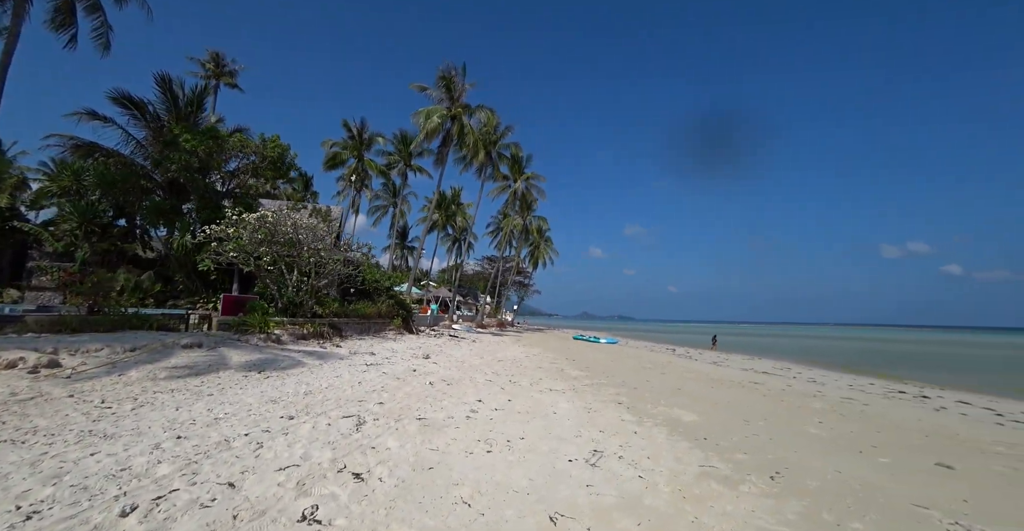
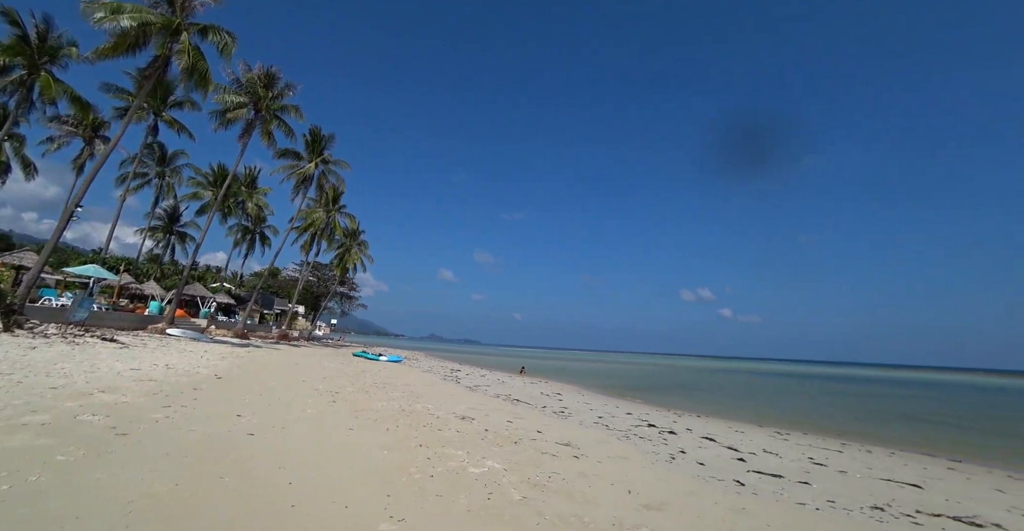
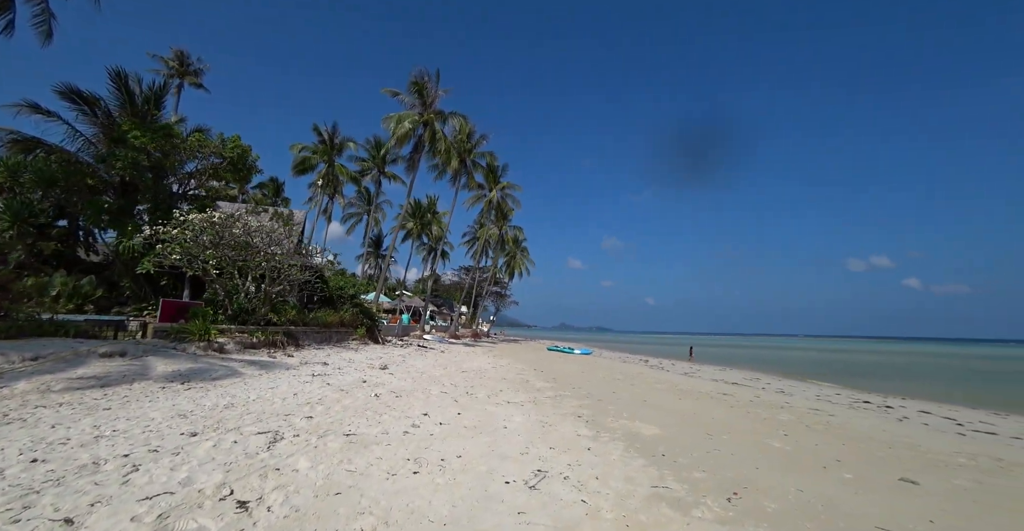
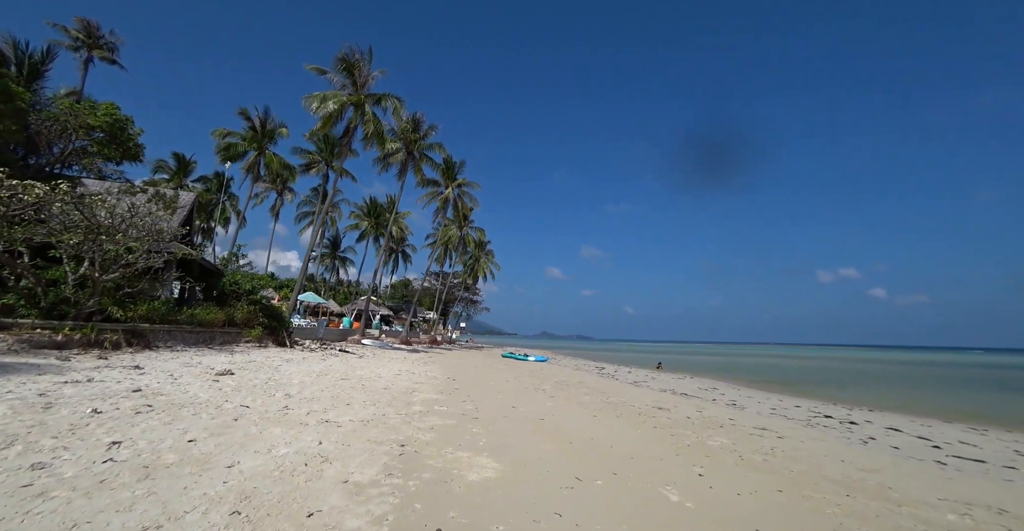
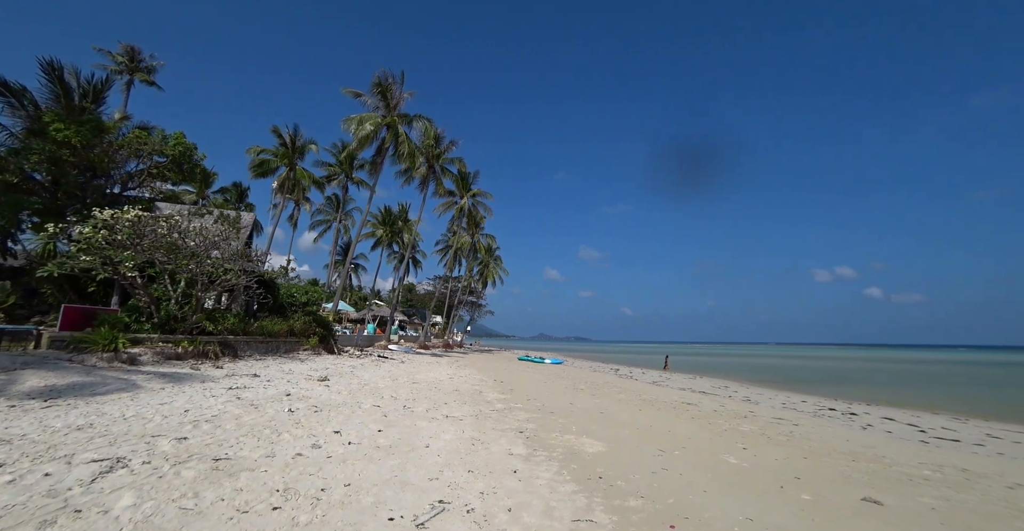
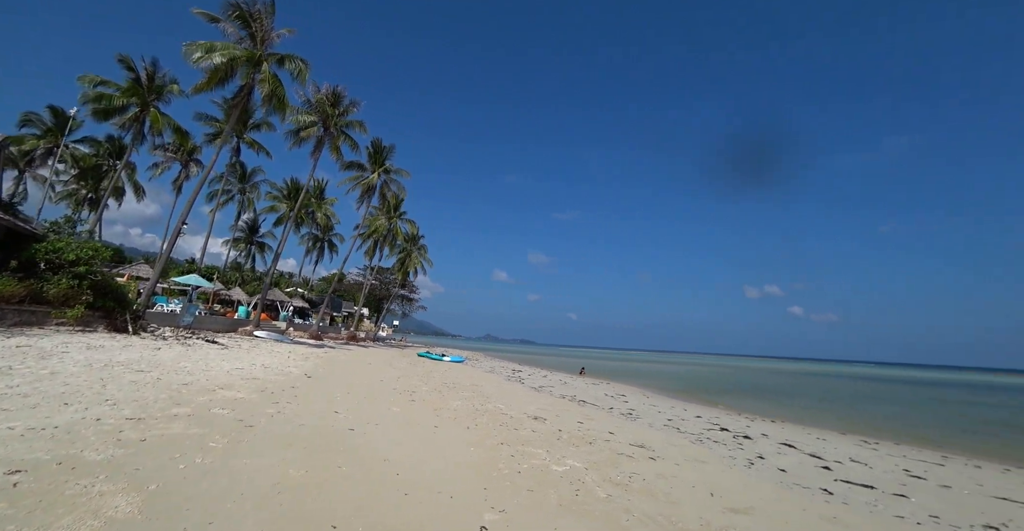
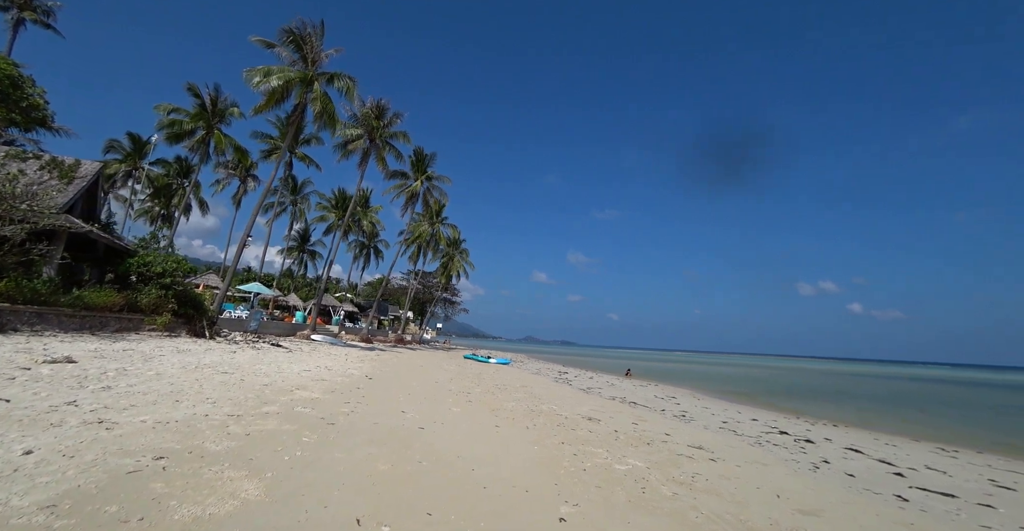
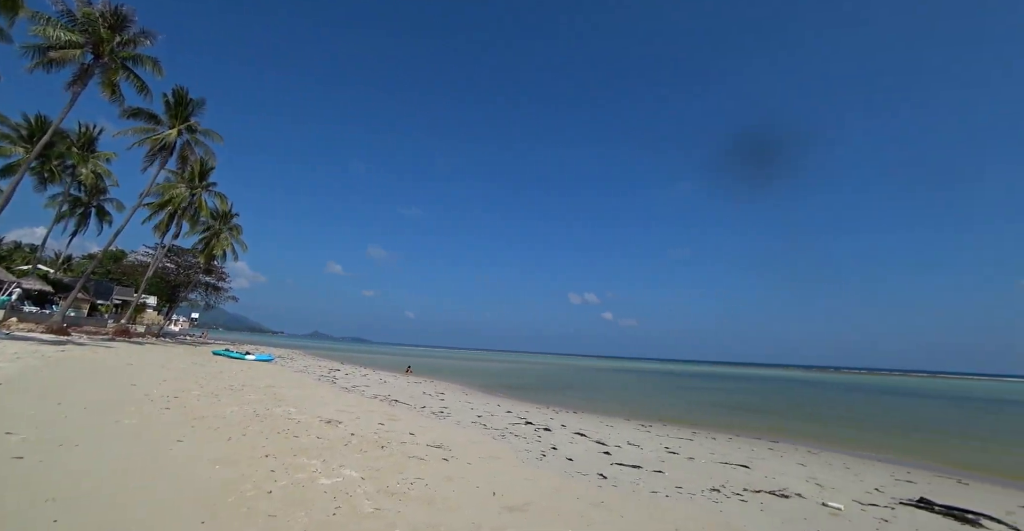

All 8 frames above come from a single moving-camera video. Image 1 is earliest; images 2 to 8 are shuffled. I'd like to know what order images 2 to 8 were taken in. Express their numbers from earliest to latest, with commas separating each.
3, 5, 4, 7, 6, 2, 8
